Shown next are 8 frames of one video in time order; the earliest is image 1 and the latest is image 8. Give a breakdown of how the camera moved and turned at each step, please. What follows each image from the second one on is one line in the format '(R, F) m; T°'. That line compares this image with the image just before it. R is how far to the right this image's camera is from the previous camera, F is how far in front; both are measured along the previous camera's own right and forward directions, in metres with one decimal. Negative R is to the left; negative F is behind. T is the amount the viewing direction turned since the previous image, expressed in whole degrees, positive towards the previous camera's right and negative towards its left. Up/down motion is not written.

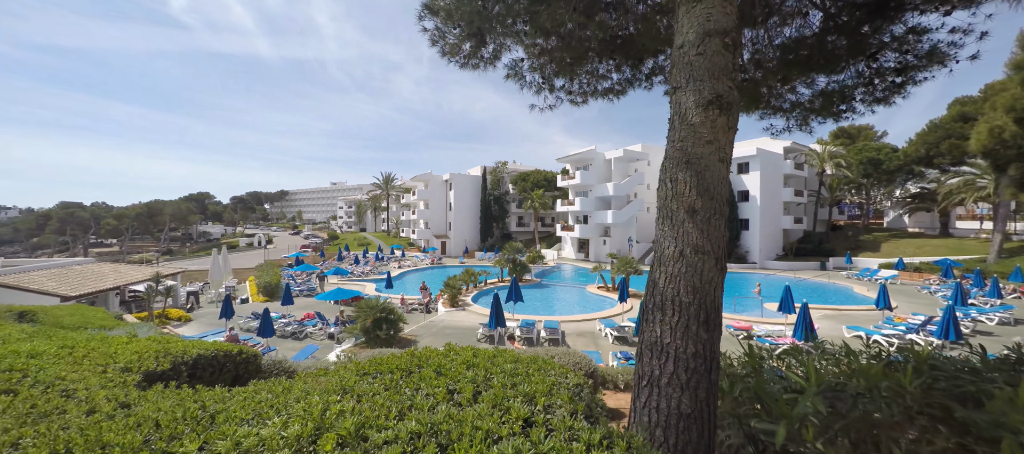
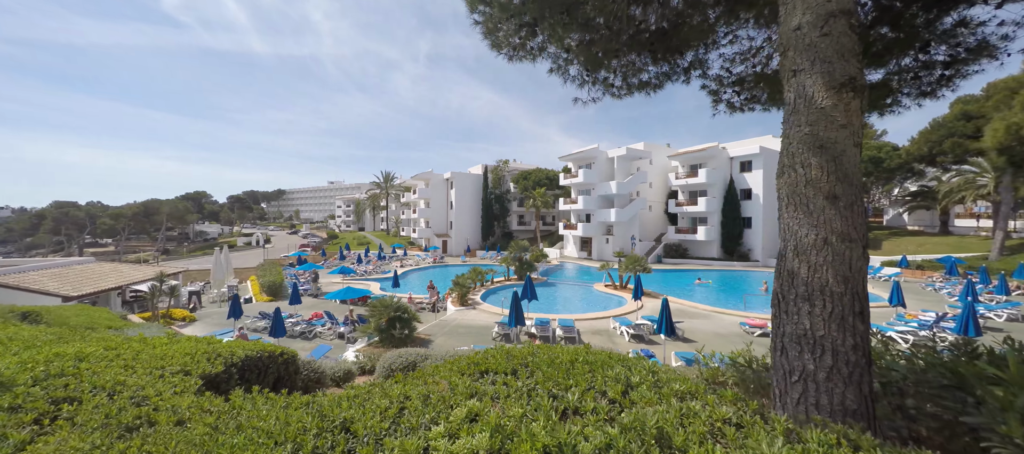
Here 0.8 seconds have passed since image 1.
(-0.6, +0.2) m; 0°
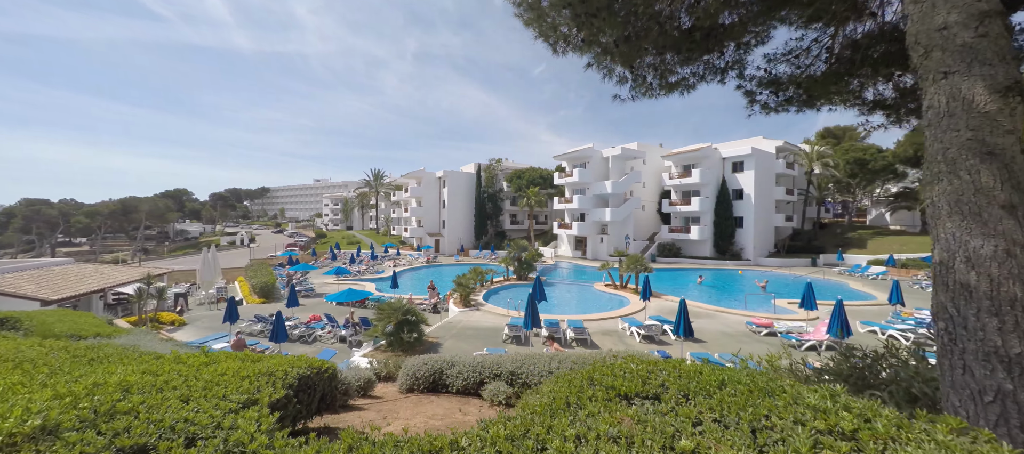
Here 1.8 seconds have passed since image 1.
(-0.7, +0.3) m; +2°
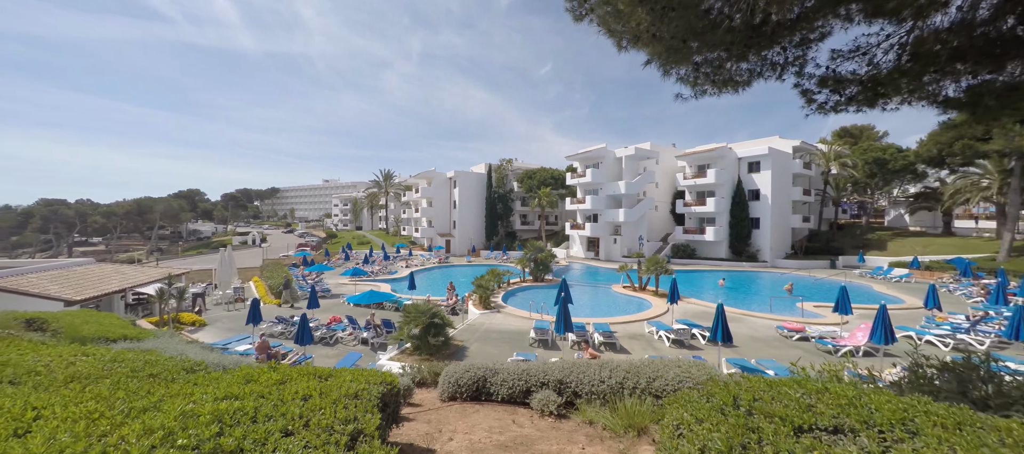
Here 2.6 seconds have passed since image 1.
(-0.7, +0.3) m; -1°
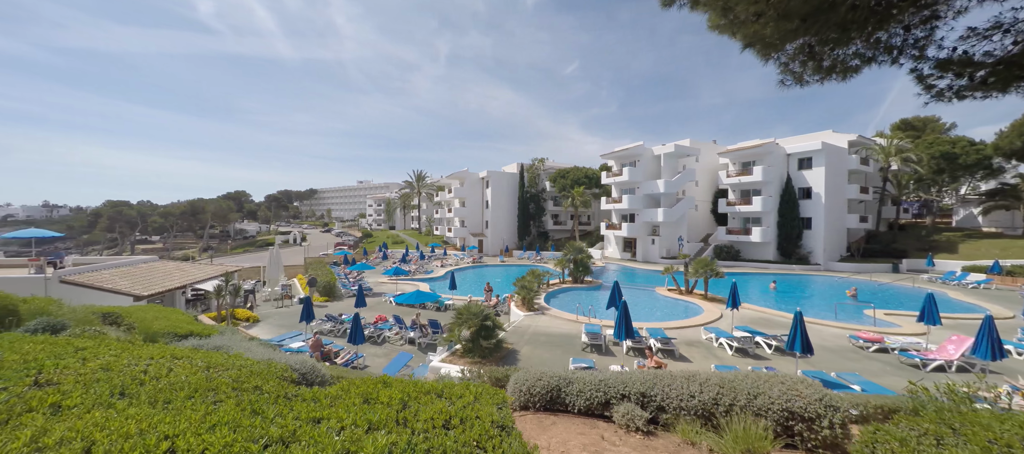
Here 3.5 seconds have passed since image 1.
(-0.7, +0.3) m; -4°
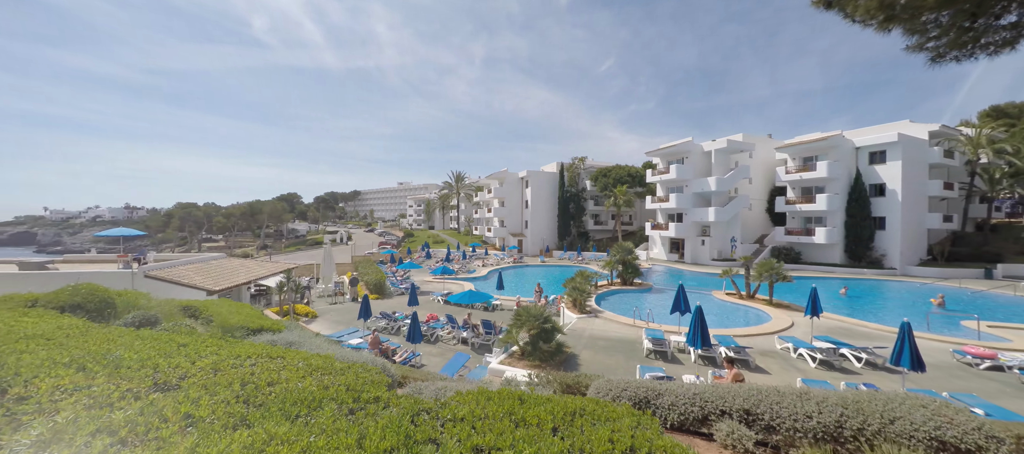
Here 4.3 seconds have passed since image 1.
(-0.7, +0.3) m; -5°
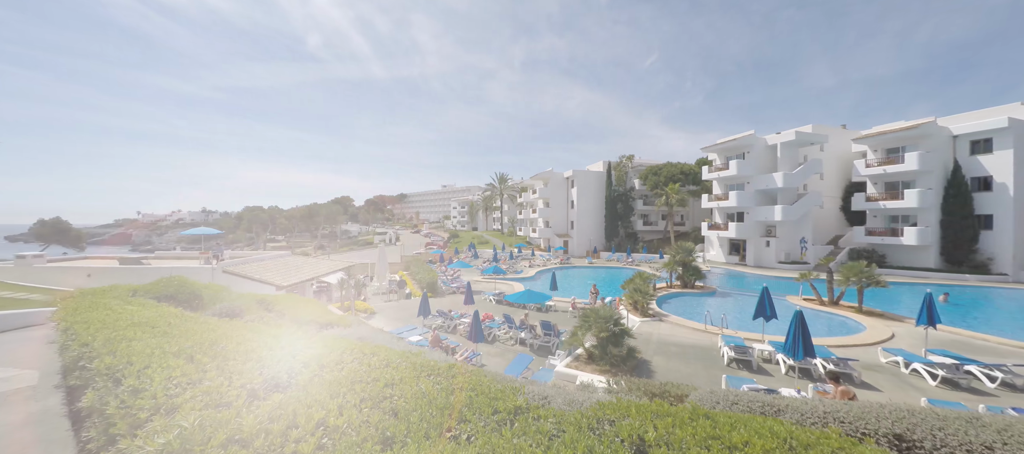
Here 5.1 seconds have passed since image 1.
(-0.6, +0.4) m; -6°
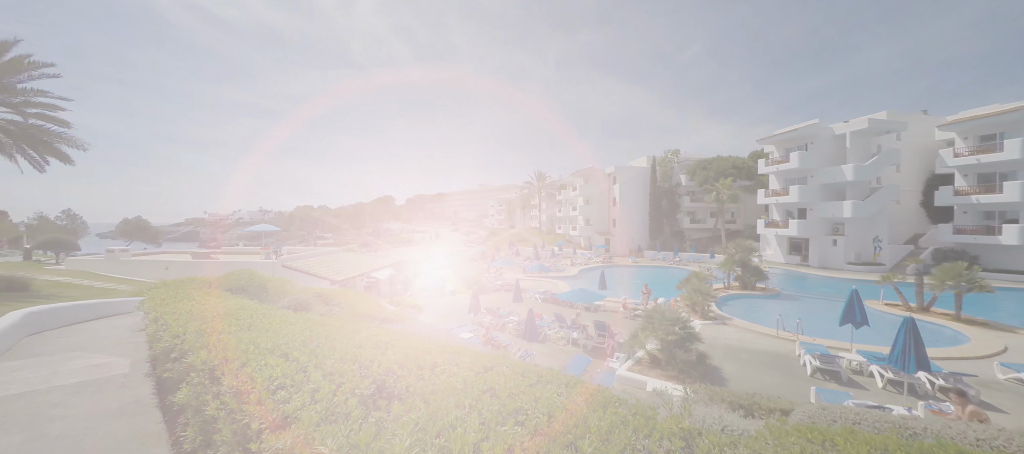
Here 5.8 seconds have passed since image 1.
(-0.5, +0.3) m; -6°
